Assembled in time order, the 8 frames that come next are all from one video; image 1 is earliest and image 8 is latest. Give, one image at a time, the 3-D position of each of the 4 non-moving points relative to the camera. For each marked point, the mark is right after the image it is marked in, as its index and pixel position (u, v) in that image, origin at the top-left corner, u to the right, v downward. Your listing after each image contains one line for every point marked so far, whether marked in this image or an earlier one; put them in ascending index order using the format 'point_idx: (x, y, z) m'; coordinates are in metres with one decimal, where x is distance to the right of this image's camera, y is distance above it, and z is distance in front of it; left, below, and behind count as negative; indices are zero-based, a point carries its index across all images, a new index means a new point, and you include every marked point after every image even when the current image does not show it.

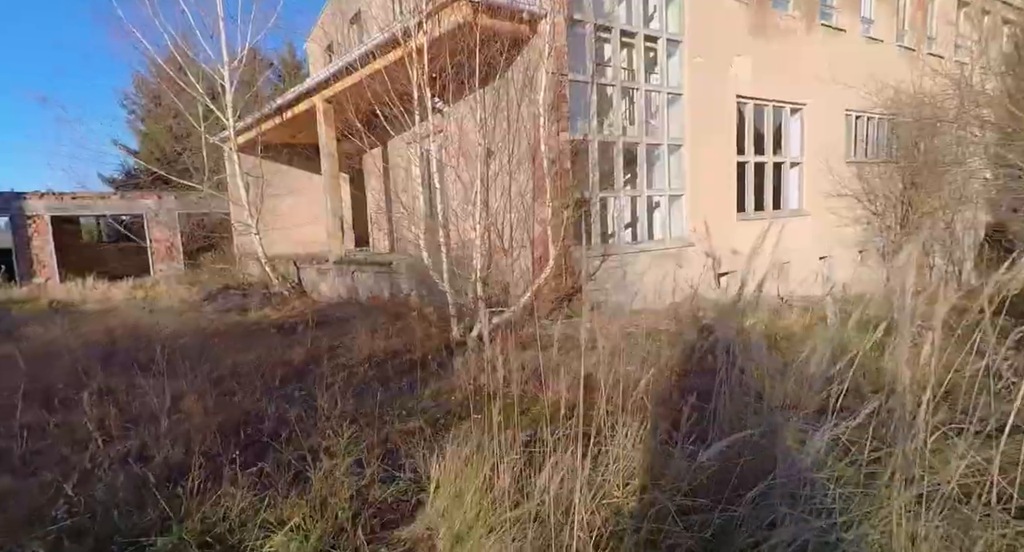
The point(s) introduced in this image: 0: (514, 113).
0: (0.0, +2.0, +6.2) m
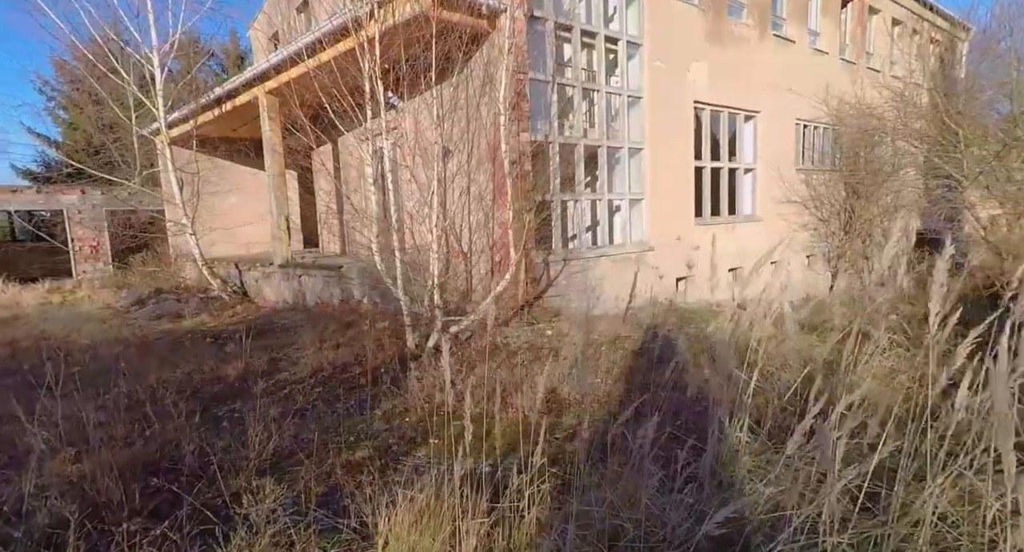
0: (-0.5, +1.9, +5.9) m
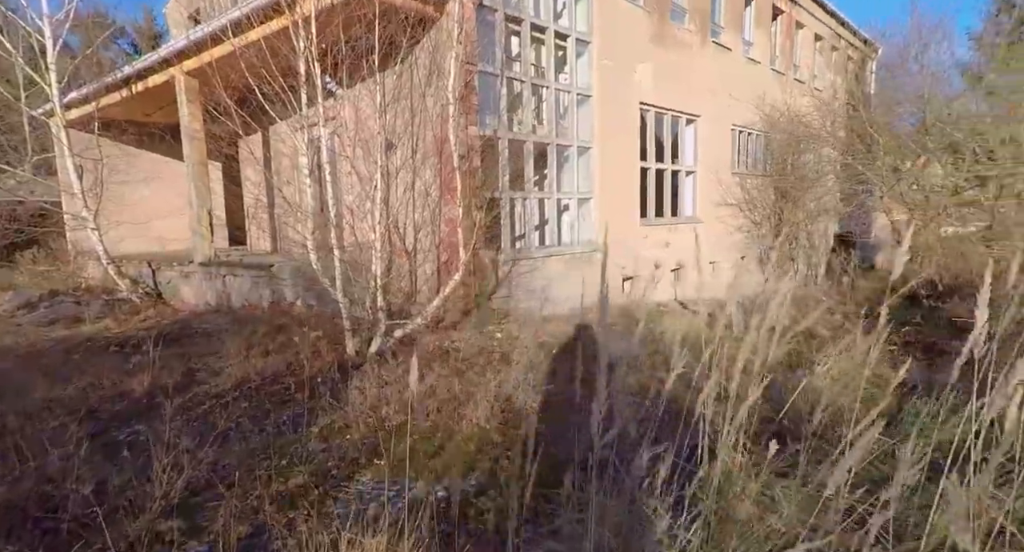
0: (-1.0, +1.9, +5.6) m
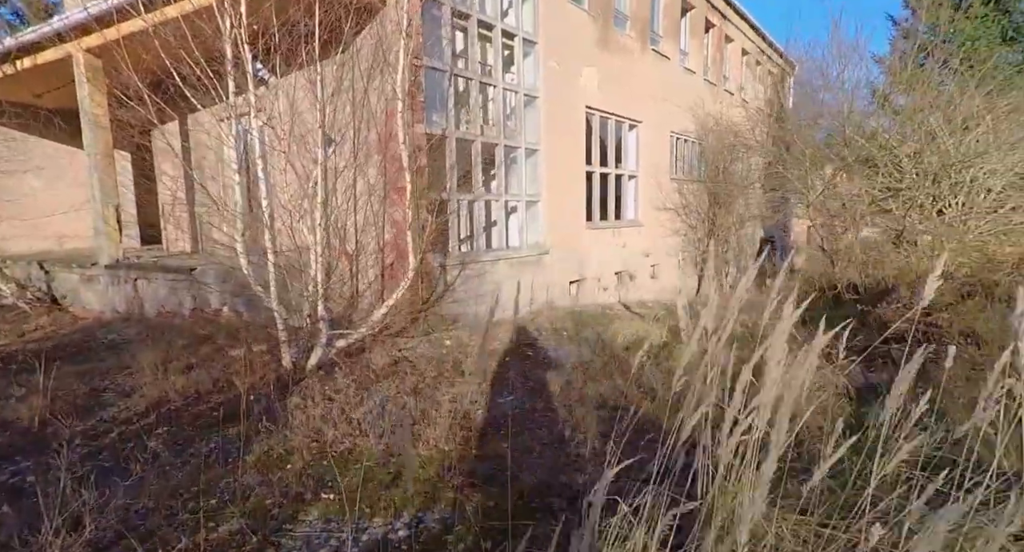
0: (-1.6, +1.9, +5.2) m
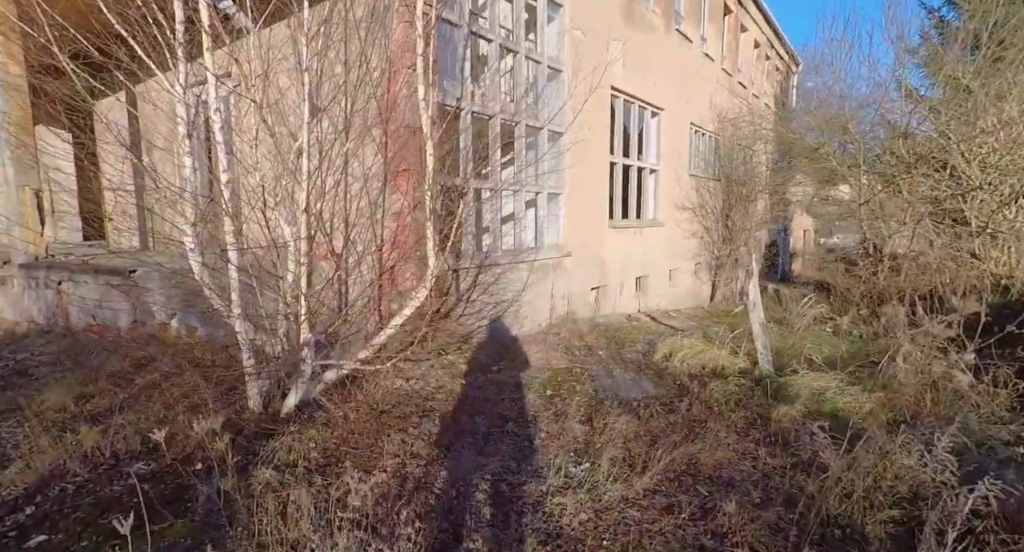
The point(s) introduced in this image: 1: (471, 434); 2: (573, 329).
0: (-1.2, +1.8, +4.0) m
1: (-0.2, -0.9, +2.9) m
2: (+0.7, -0.6, +6.0) m
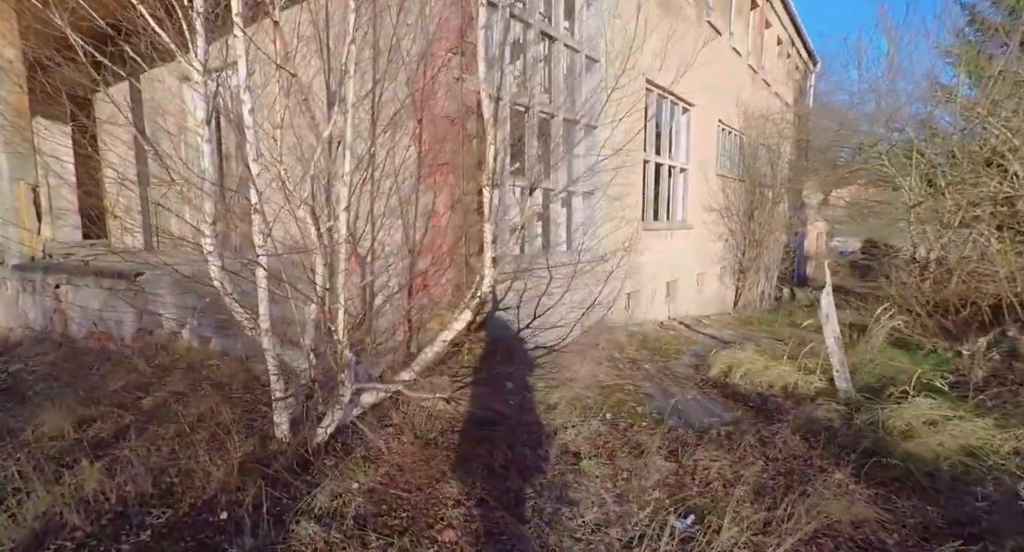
0: (-0.9, +1.8, +3.6) m
1: (+0.1, -0.9, +2.4) m
2: (+1.1, -0.7, +5.6) m
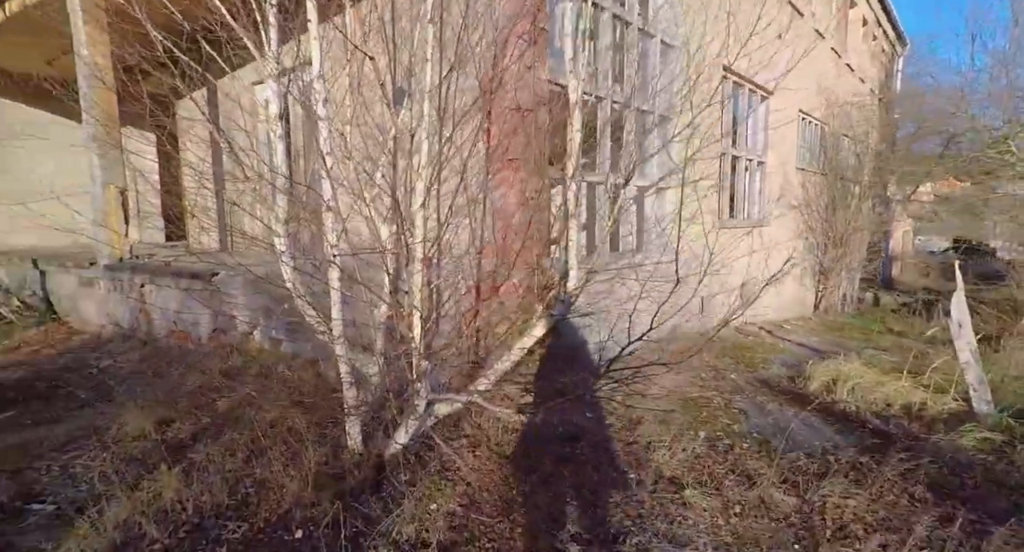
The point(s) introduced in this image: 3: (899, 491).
0: (-0.3, +1.8, +3.4) m
1: (+0.5, -0.9, +2.2) m
2: (+1.8, -0.7, +5.2) m
3: (+1.6, -0.9, +2.1) m
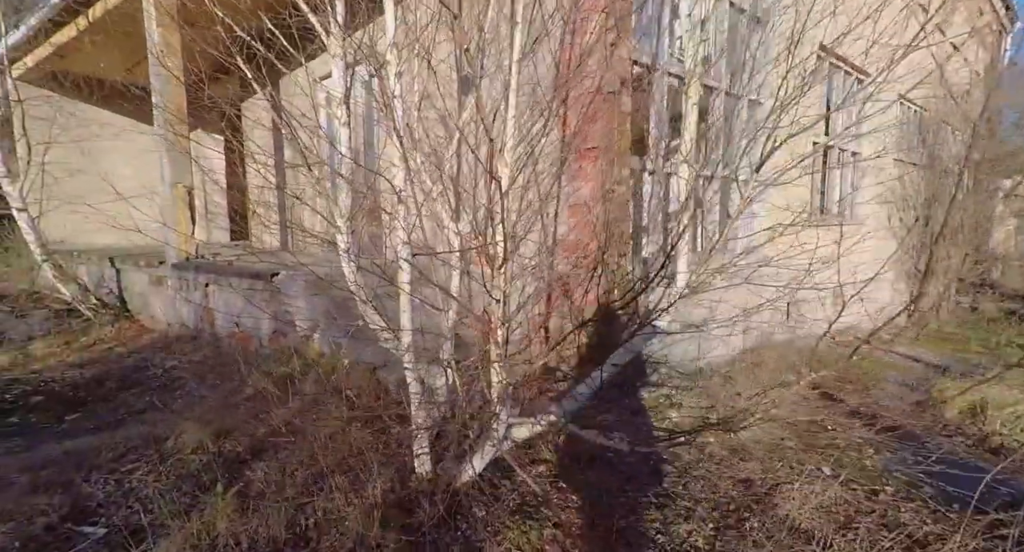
0: (+0.2, +1.7, +3.1) m
1: (+0.9, -1.0, +1.7) m
2: (+2.5, -0.7, +4.6) m
3: (+2.0, -0.9, +1.6) m
